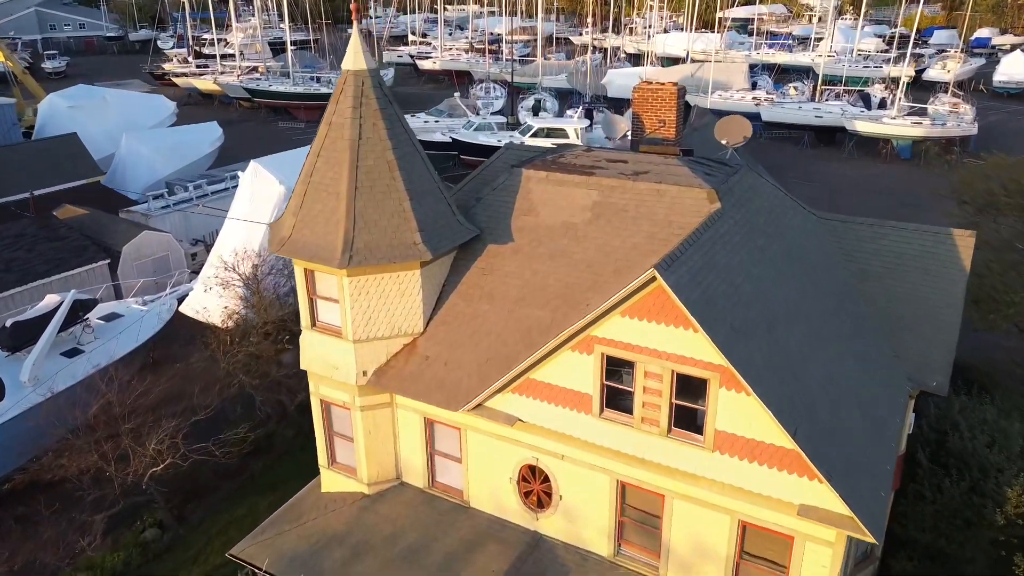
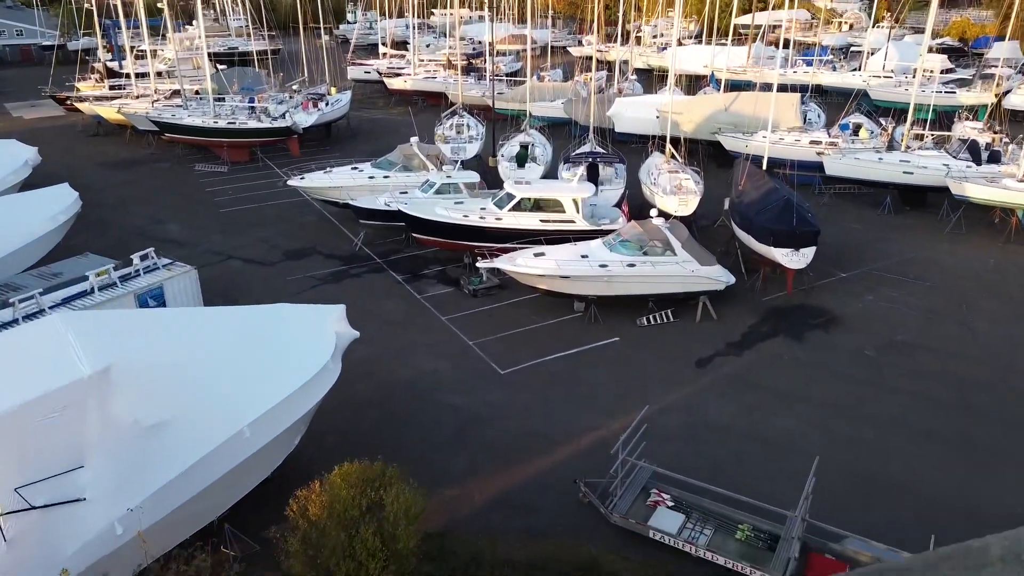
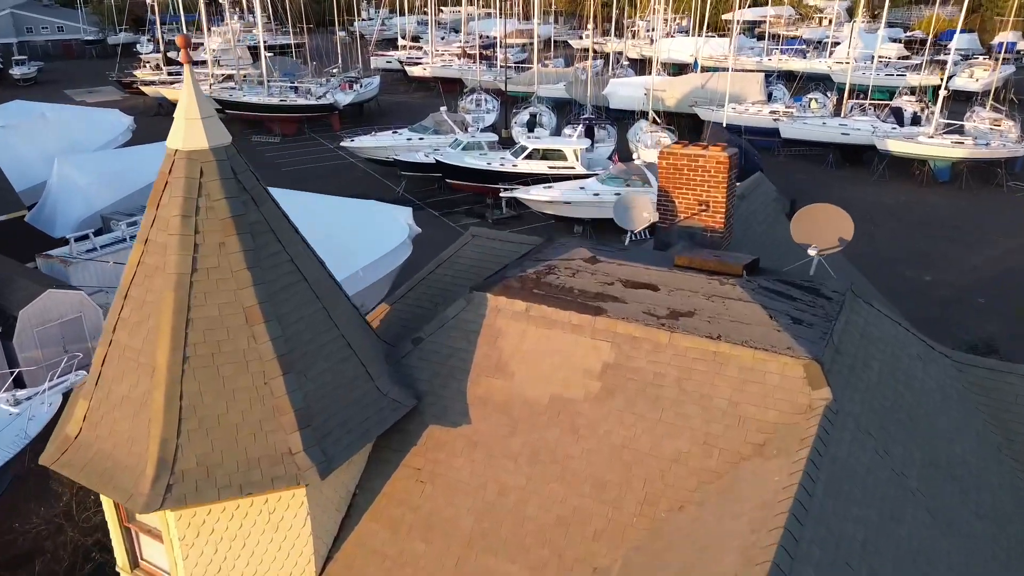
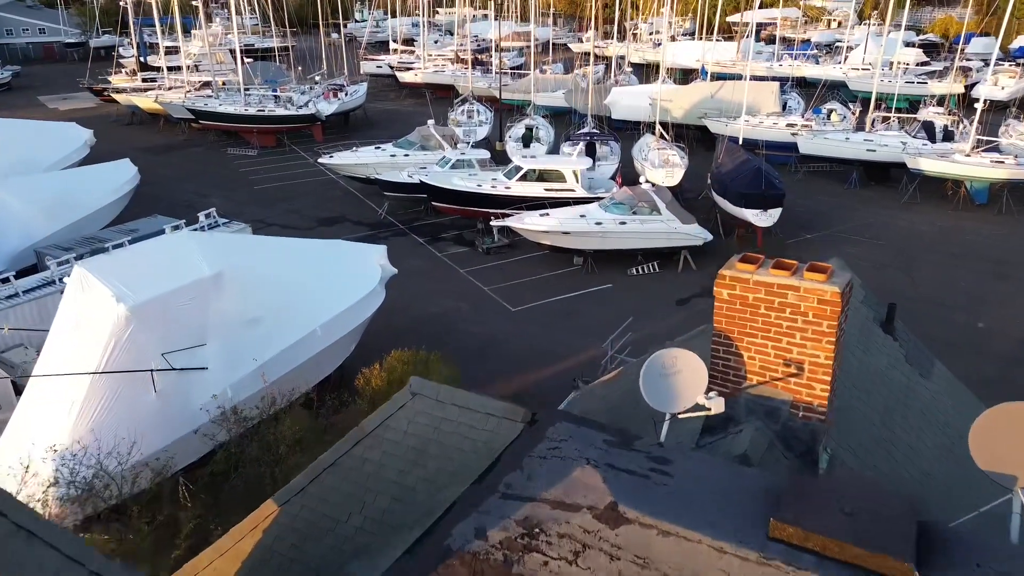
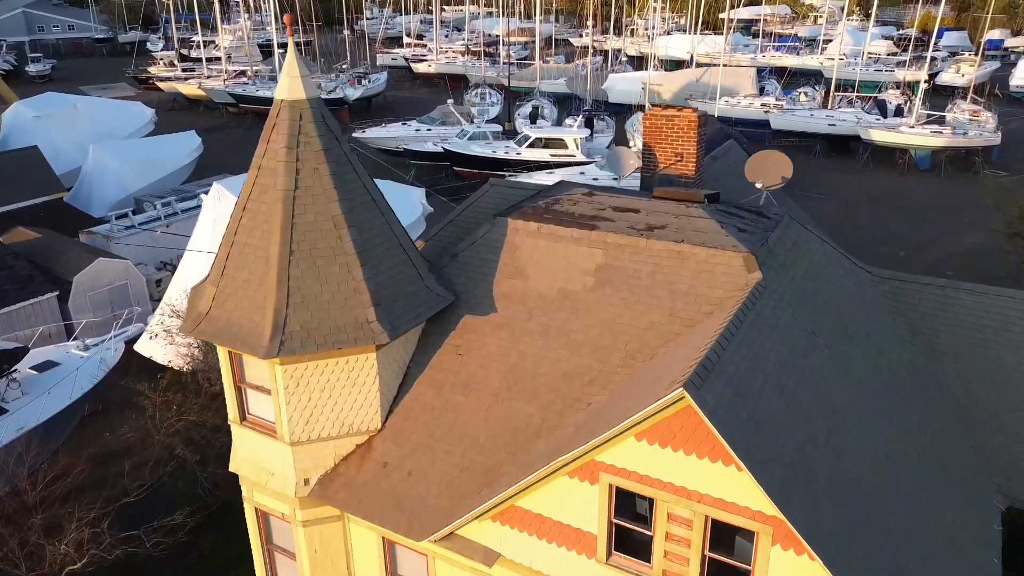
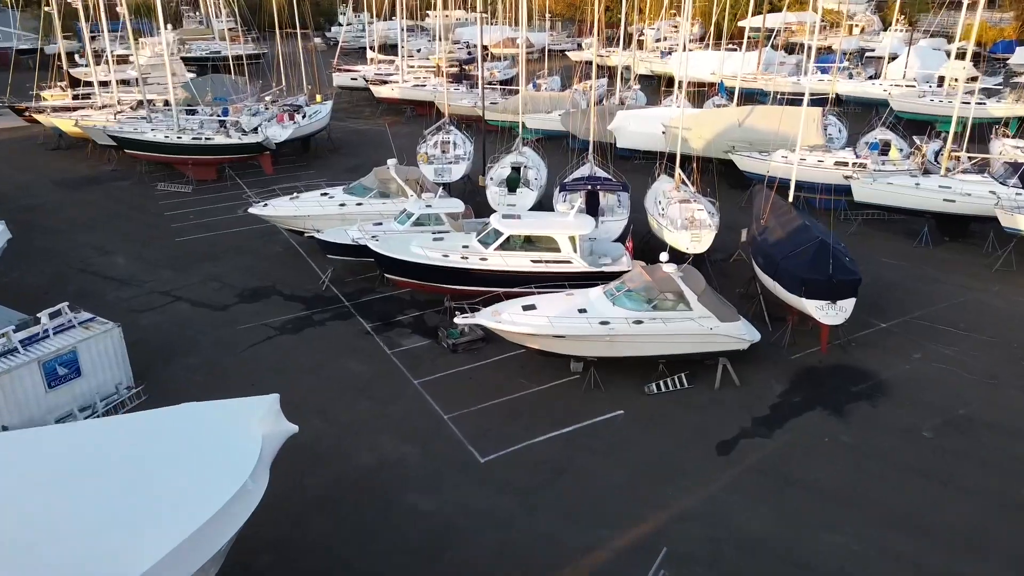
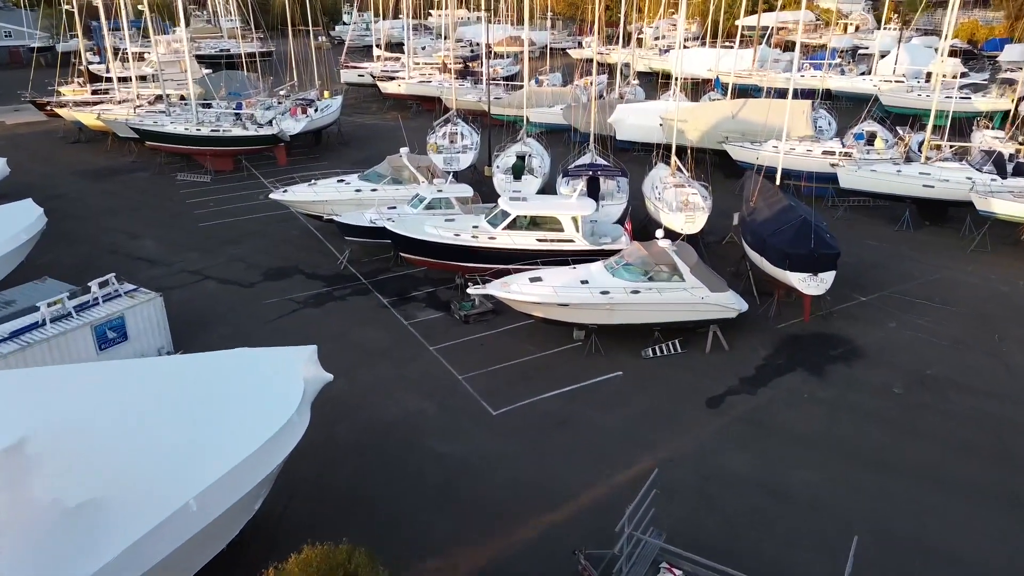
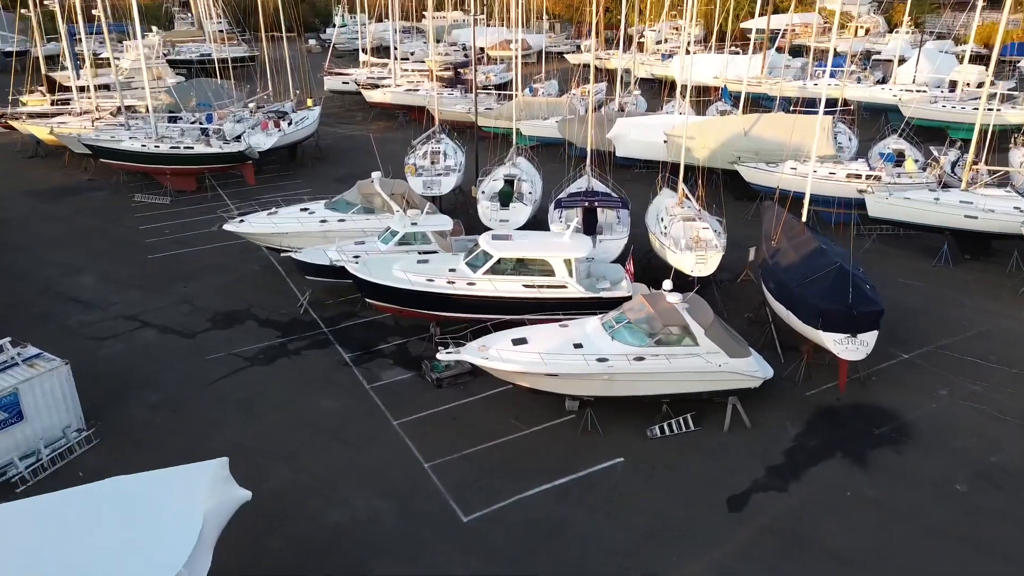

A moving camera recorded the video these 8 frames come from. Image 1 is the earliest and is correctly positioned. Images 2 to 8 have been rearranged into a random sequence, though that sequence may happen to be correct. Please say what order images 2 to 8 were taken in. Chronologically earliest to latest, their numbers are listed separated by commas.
5, 3, 4, 2, 7, 6, 8
